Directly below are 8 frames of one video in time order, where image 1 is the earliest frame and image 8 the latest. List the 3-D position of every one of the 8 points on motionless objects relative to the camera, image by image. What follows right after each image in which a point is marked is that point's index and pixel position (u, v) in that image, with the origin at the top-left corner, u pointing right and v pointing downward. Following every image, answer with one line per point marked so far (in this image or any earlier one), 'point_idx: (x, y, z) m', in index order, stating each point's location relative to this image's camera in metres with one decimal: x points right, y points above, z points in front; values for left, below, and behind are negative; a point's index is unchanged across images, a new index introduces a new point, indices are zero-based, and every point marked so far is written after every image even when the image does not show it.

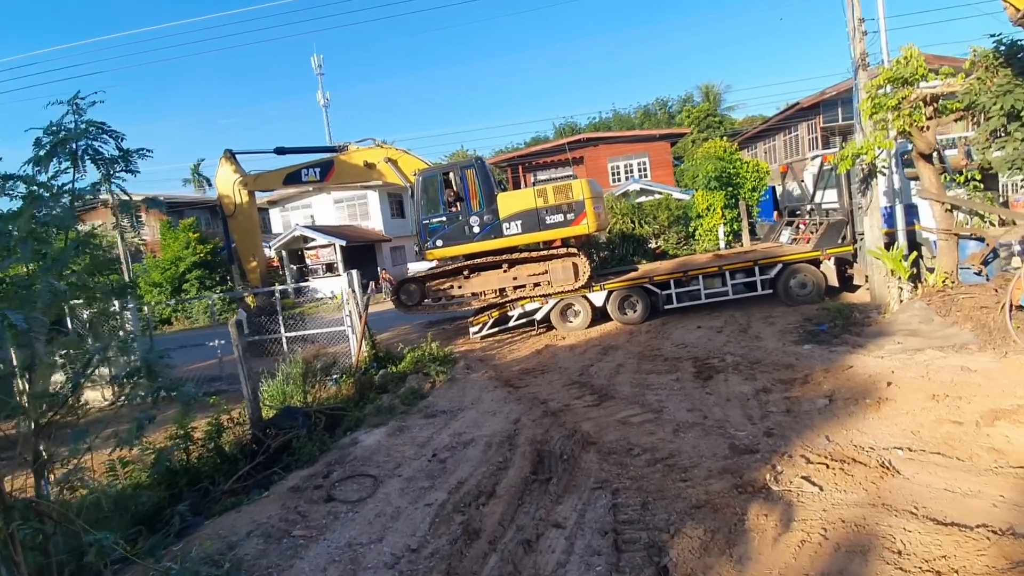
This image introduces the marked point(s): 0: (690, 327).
0: (+3.9, -0.9, +11.5) m
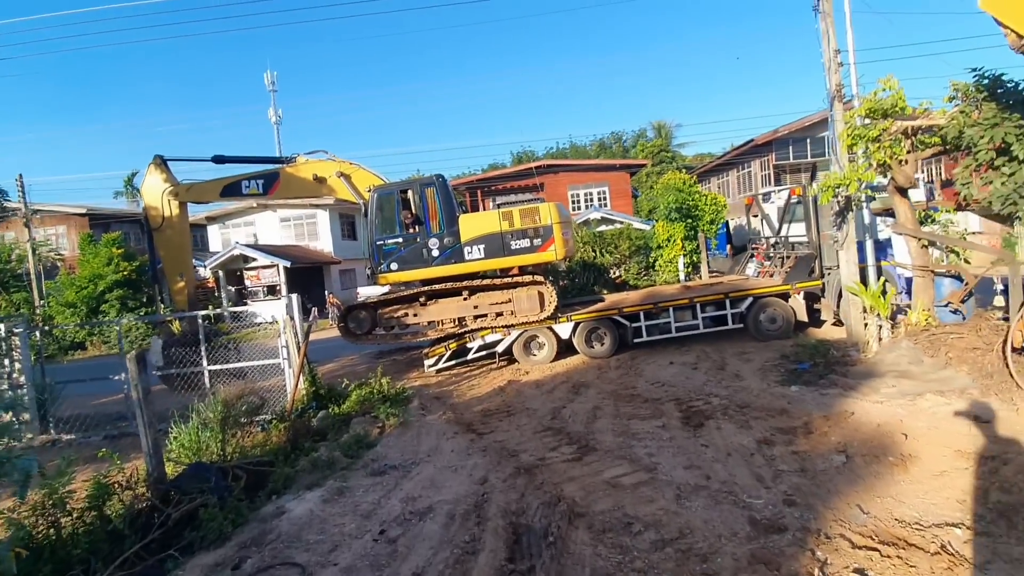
0: (+3.1, -1.5, +10.8) m
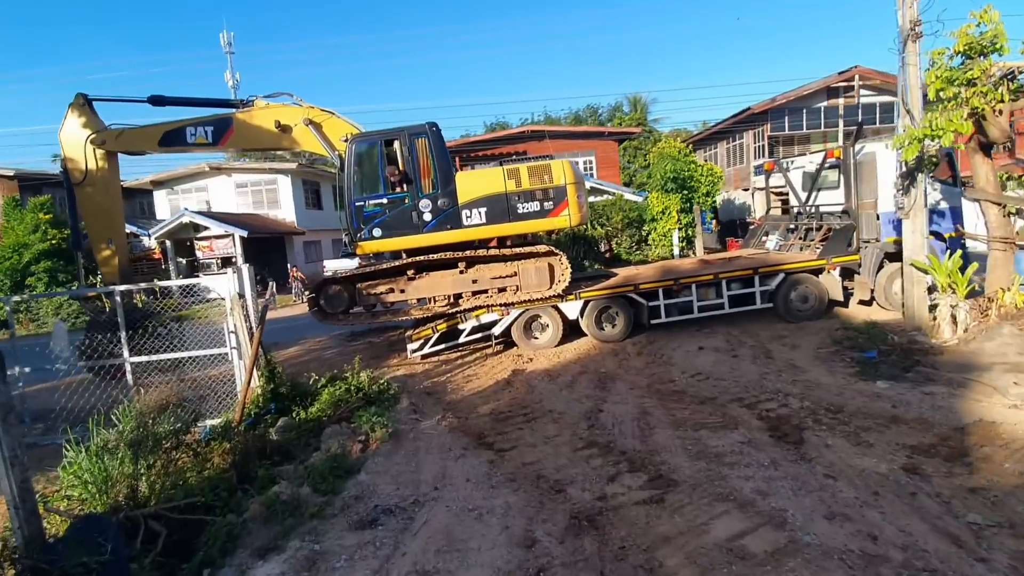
0: (+3.2, -1.1, +9.2) m
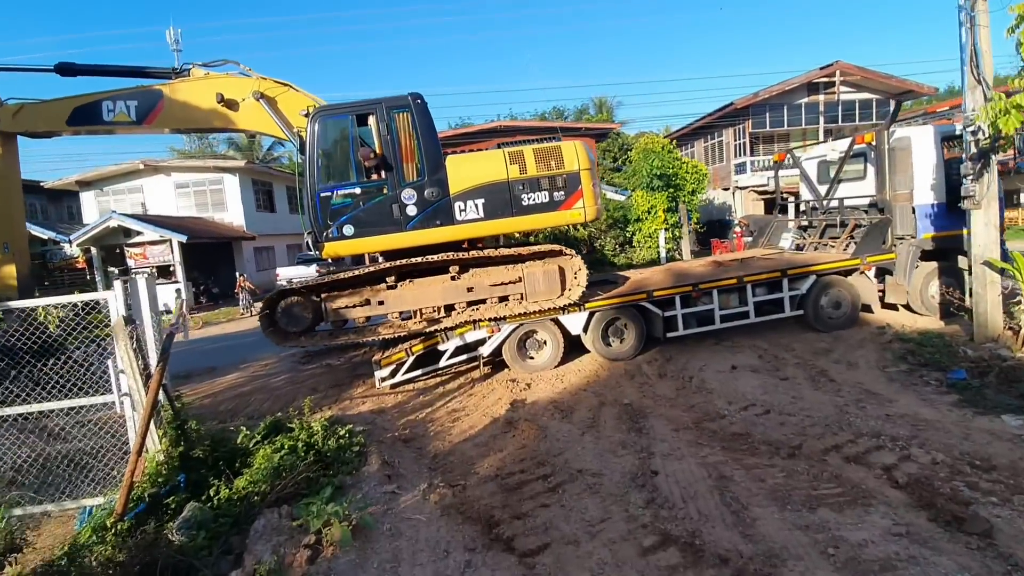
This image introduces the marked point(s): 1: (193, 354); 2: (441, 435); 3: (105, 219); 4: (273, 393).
0: (+3.1, -1.2, +7.7) m
1: (-7.6, -1.6, +12.5) m
2: (-0.8, -1.7, +6.0) m
3: (-15.1, +2.6, +19.4) m
4: (-3.9, -1.7, +8.5) m
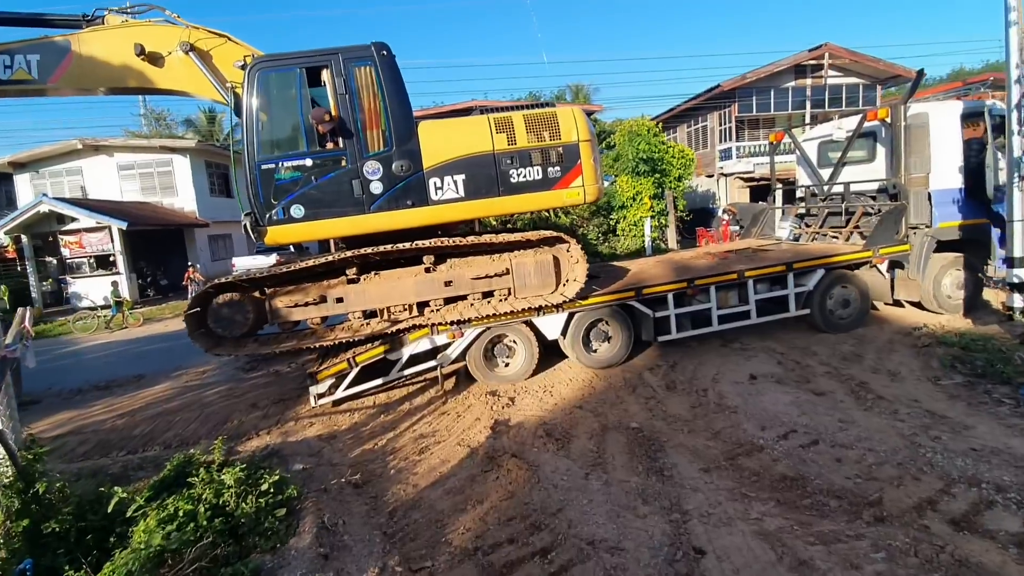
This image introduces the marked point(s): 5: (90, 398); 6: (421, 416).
0: (+2.8, -1.1, +6.5) m
1: (-8.1, -1.5, +10.8) m
2: (-1.0, -1.7, +4.7) m
3: (-15.9, +2.8, +17.4) m
4: (-4.2, -1.7, +7.0) m
5: (-6.7, -1.7, +8.2) m
6: (-1.1, -1.5, +6.2) m
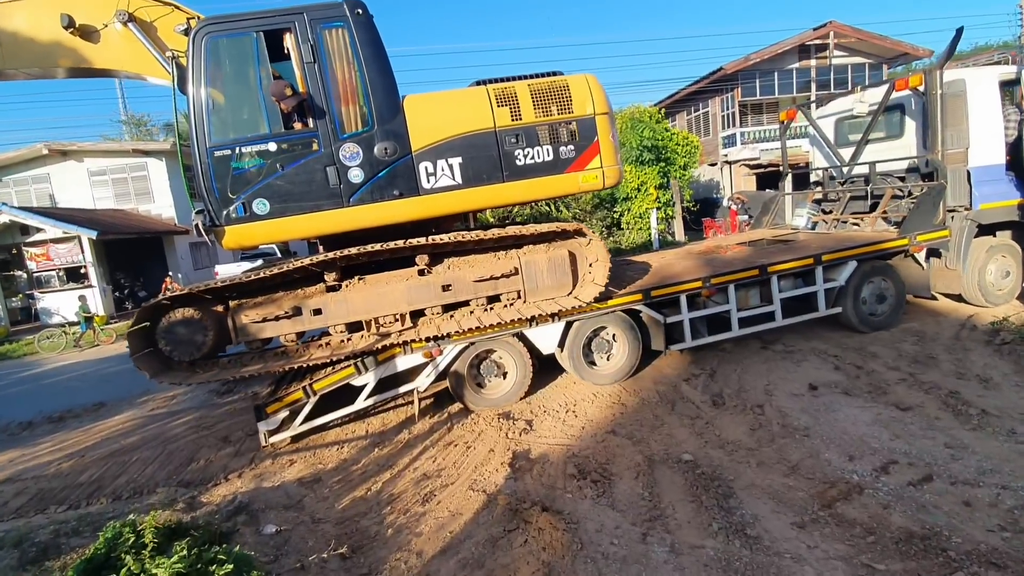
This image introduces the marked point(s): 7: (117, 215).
0: (+3.0, -1.1, +5.6) m
1: (-7.9, -1.7, +9.7) m
2: (-0.8, -1.8, +3.7) m
3: (-16.0, +2.3, +16.2) m
4: (-4.0, -1.8, +6.0) m
5: (-6.5, -2.0, +7.1) m
6: (-0.9, -1.6, +5.2) m
7: (-14.7, +2.7, +19.4) m
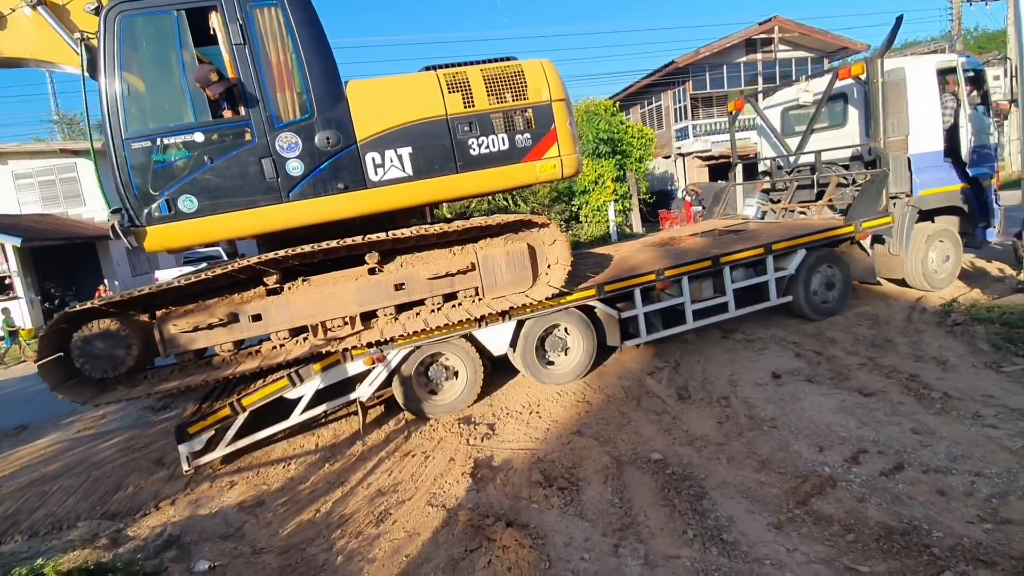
0: (+2.6, -0.9, +5.5) m
1: (-8.6, -2.0, +8.8) m
2: (-1.0, -1.8, +3.3) m
3: (-17.2, +1.9, +14.6) m
4: (-4.4, -1.9, +5.4) m
5: (-6.9, -2.2, +6.4) m
6: (-1.2, -1.6, +4.8) m
7: (-16.2, +2.4, +17.9) m
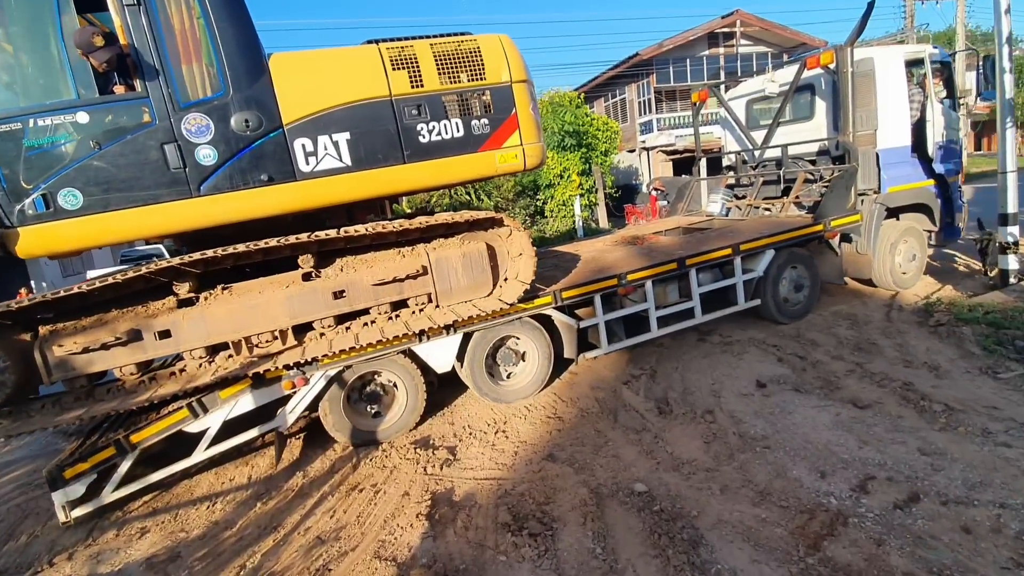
0: (+2.3, -1.0, +5.1) m
1: (-9.2, -2.1, +7.7) m
2: (-1.2, -1.8, +2.7) m
3: (-18.2, +1.7, +12.8) m
4: (-4.7, -2.0, +4.5) m
5: (-7.3, -2.3, +5.3) m
6: (-1.5, -1.7, +4.1) m
7: (-17.3, +2.2, +16.2) m
